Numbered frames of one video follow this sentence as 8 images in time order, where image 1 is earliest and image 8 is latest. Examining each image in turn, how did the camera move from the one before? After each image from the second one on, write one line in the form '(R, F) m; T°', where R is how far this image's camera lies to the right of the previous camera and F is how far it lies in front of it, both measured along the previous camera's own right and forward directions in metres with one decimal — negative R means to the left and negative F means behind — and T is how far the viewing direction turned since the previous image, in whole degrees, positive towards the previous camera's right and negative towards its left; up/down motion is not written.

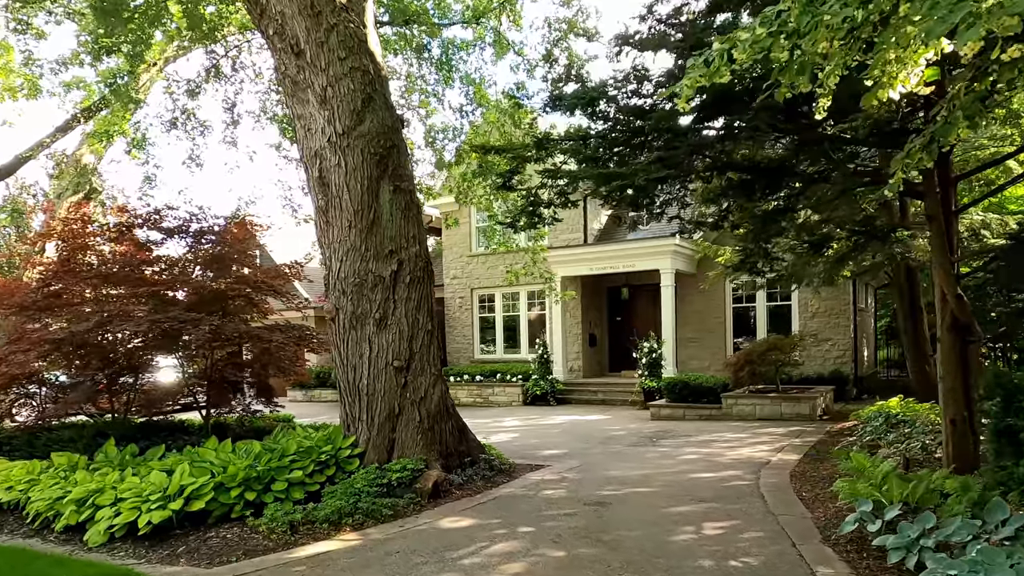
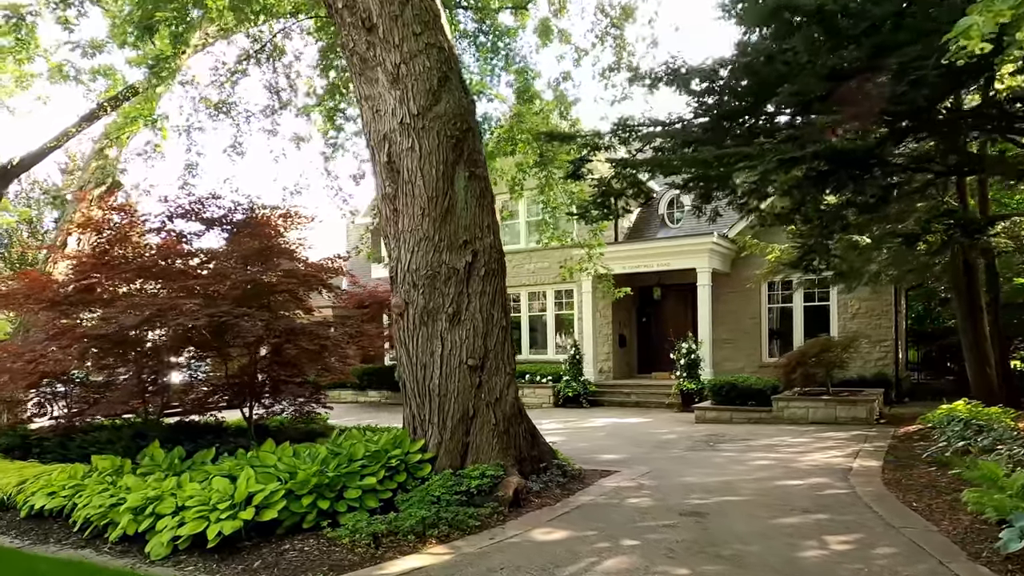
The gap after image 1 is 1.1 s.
(-0.6, +0.4) m; 0°
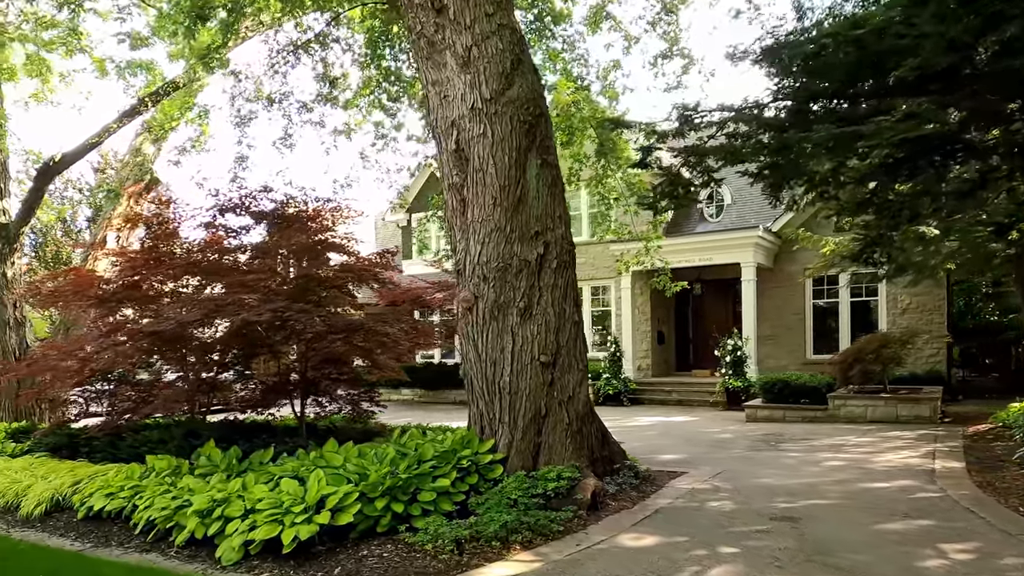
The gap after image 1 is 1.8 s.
(-0.4, +0.2) m; -1°
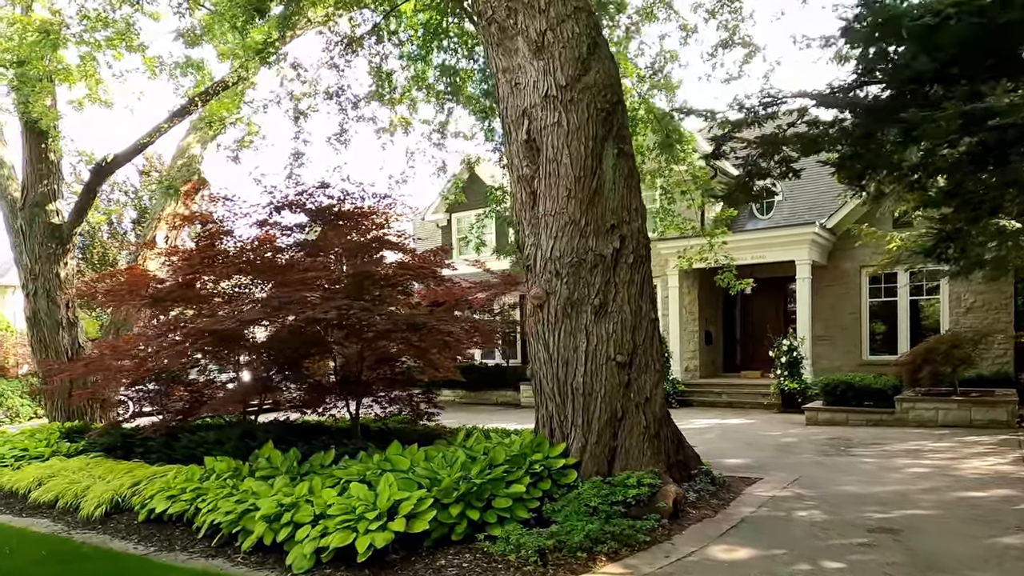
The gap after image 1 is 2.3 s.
(-0.3, +0.2) m; -2°
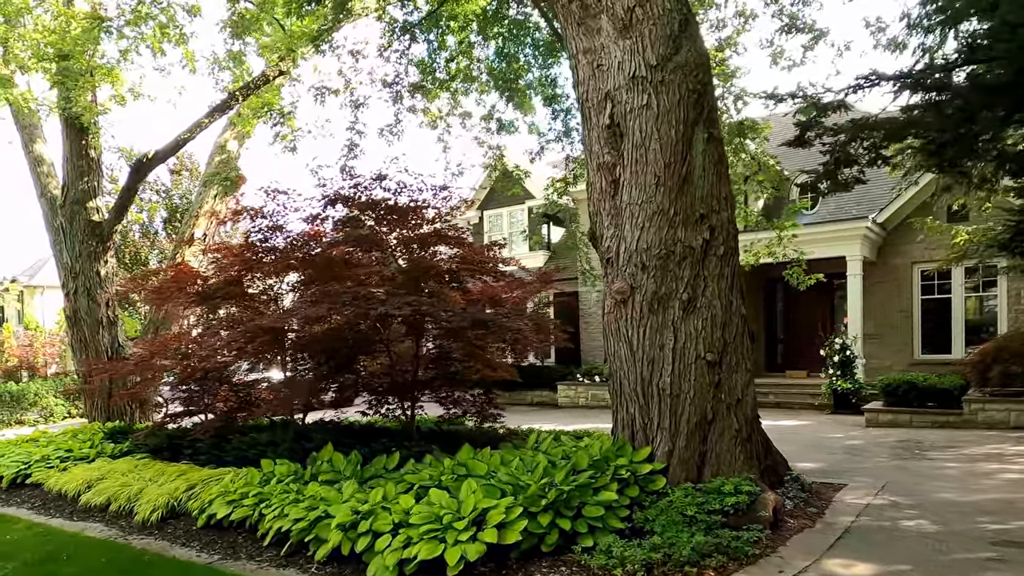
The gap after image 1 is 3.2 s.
(-0.4, +0.3) m; -1°
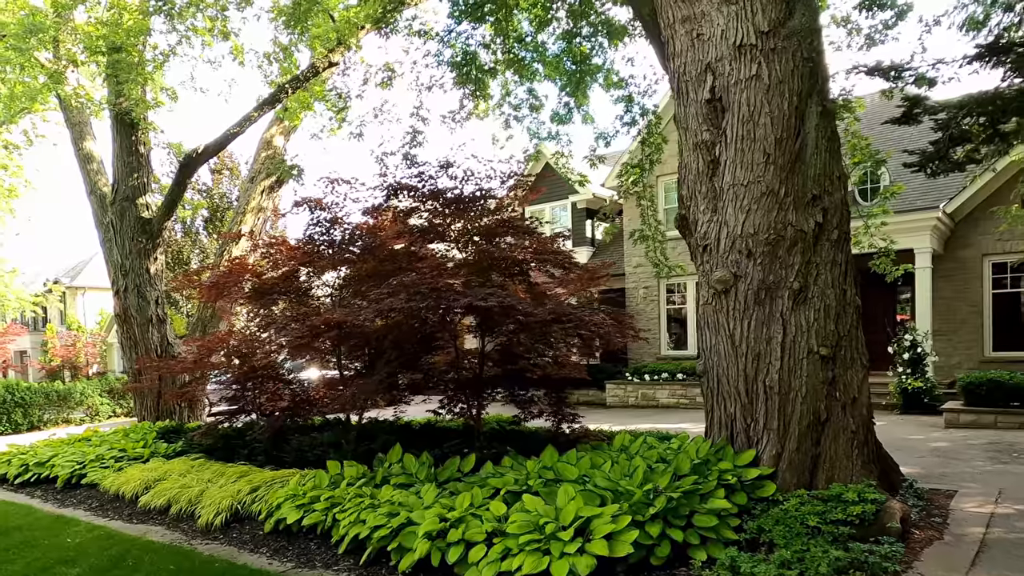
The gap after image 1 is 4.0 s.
(-0.4, +0.3) m; -2°
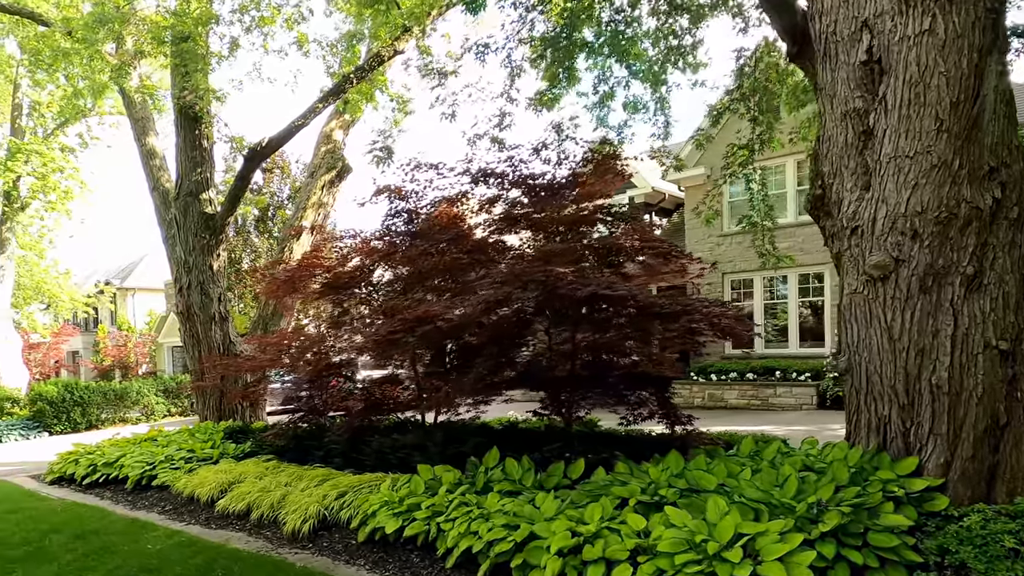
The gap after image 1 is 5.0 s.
(-0.5, +0.4) m; -3°
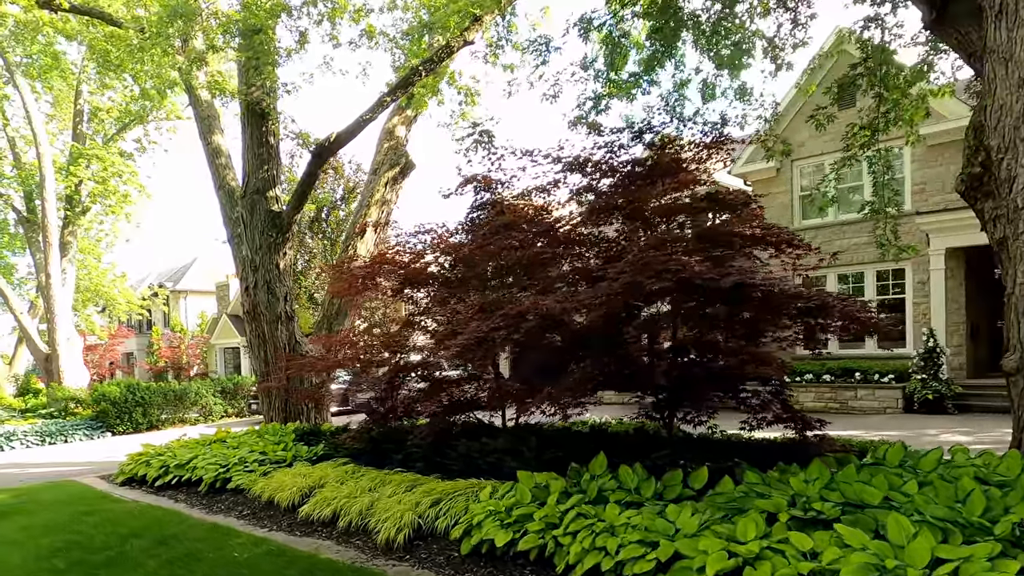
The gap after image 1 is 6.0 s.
(-0.4, +0.3) m; -3°
